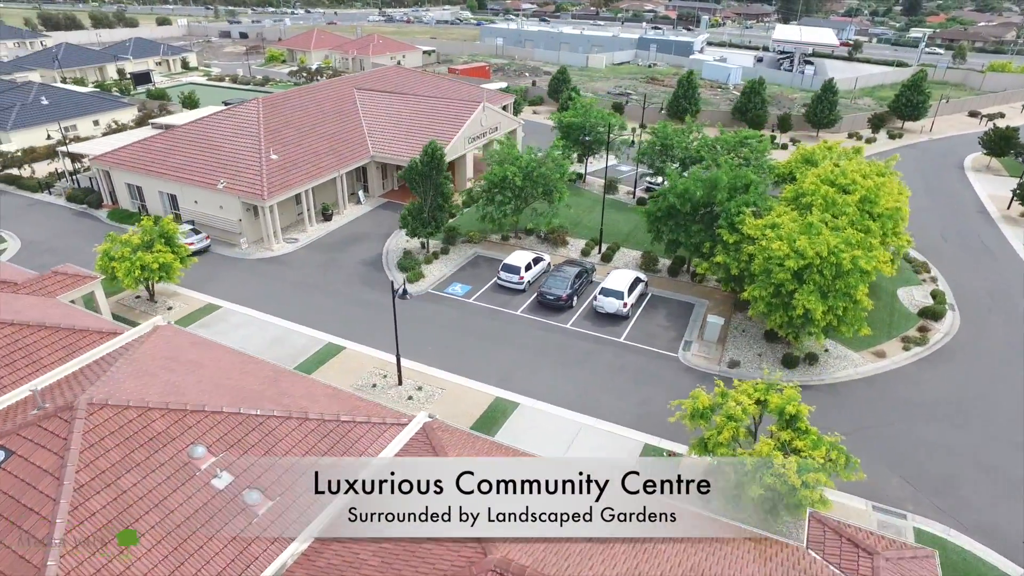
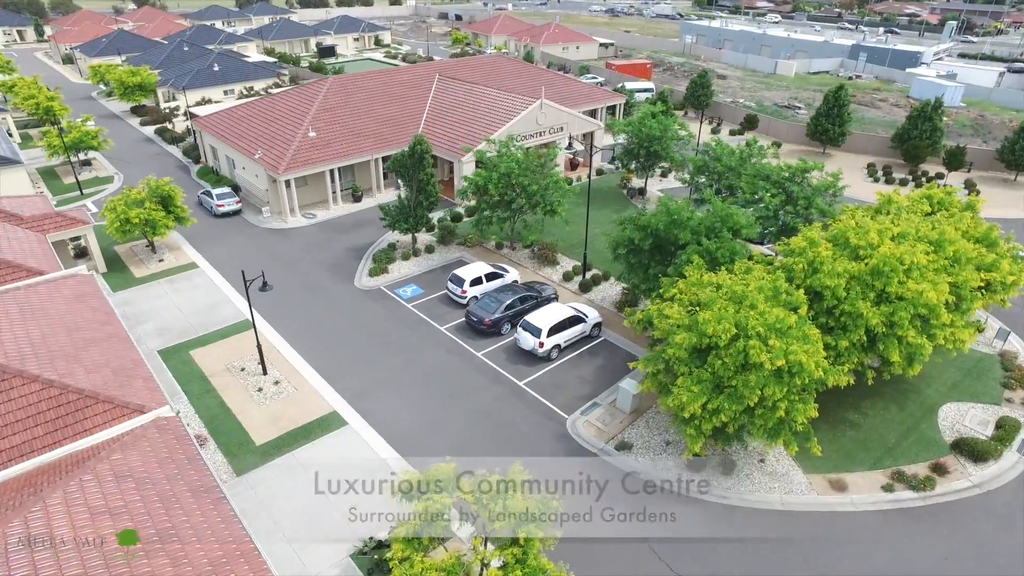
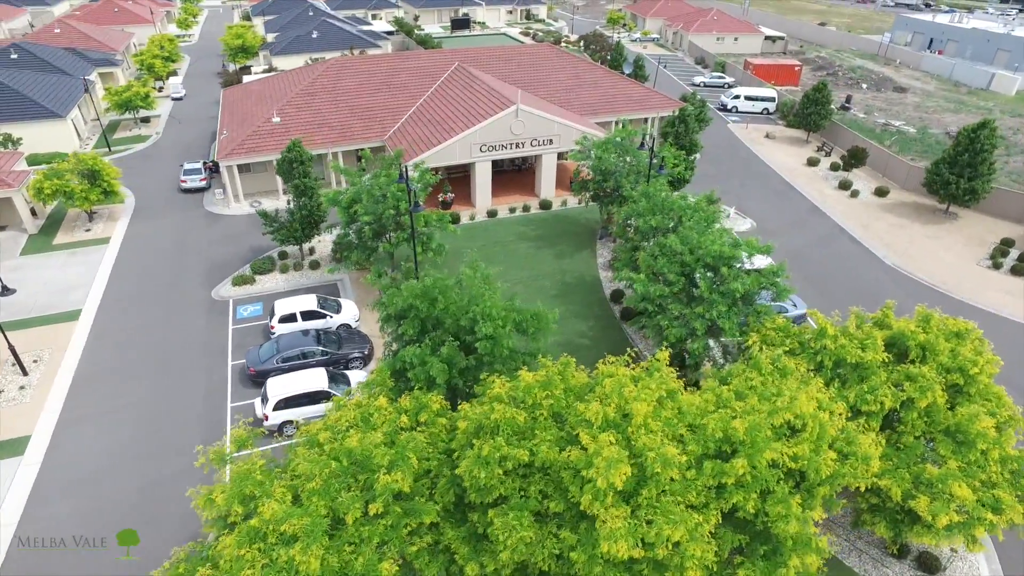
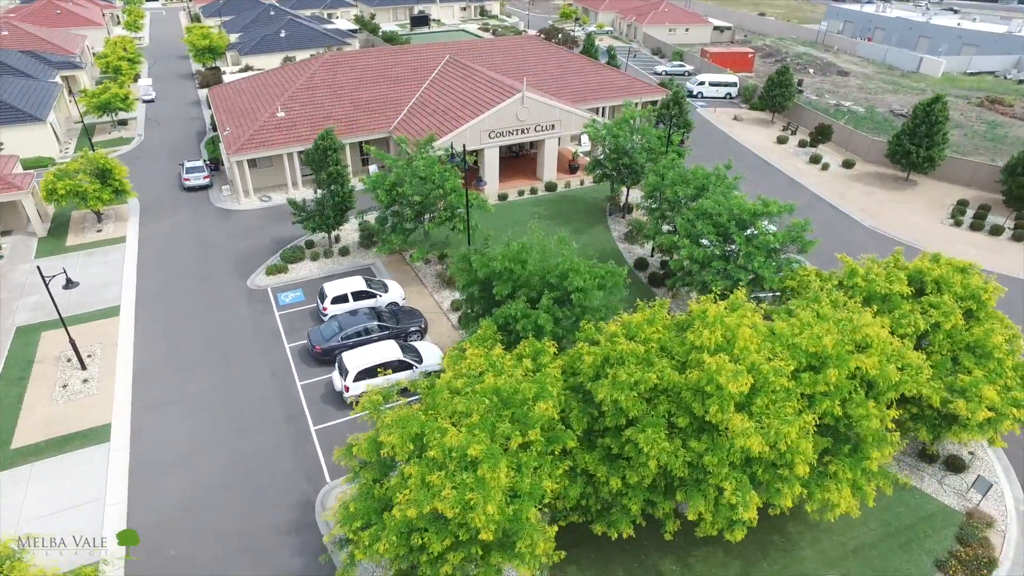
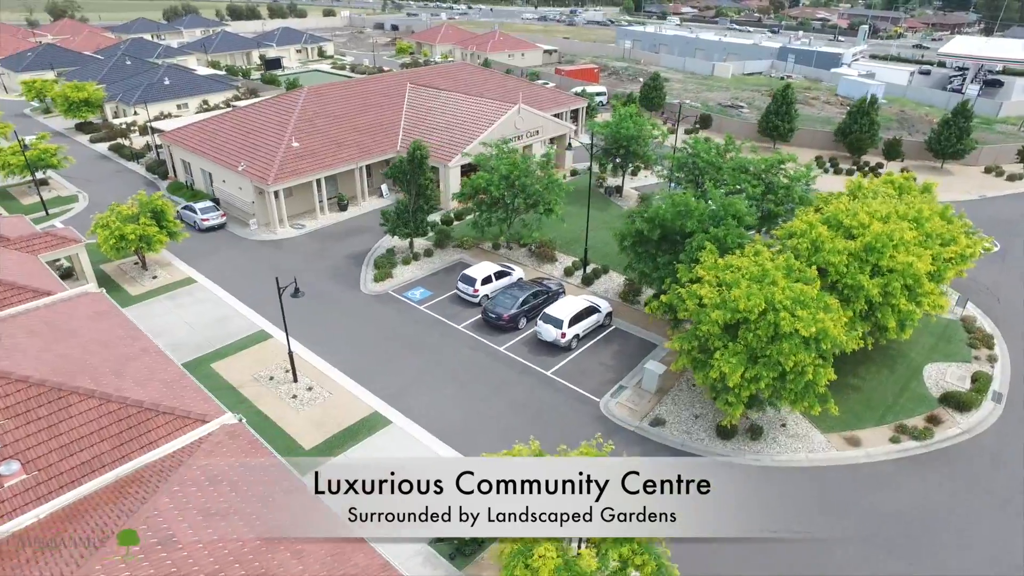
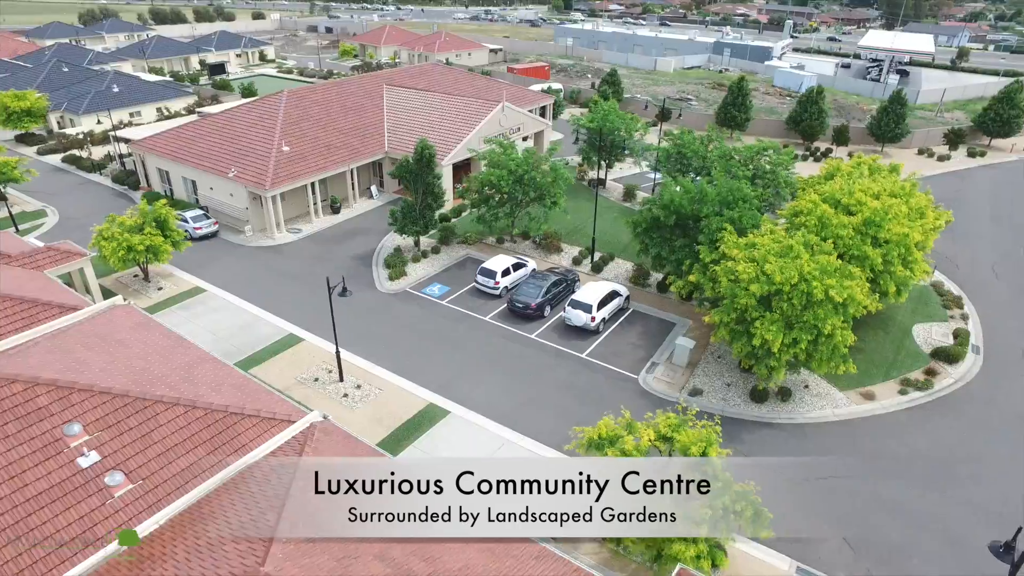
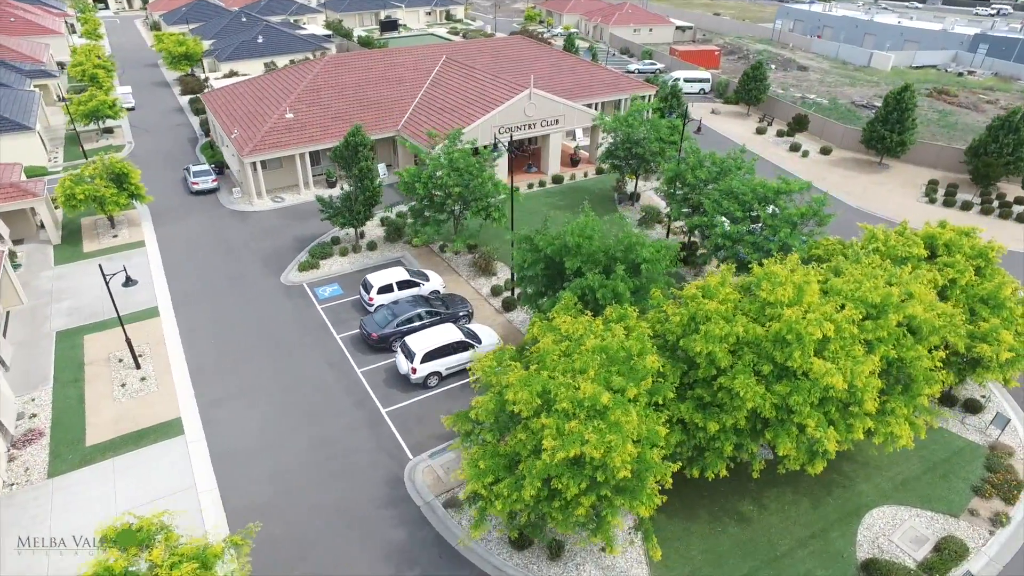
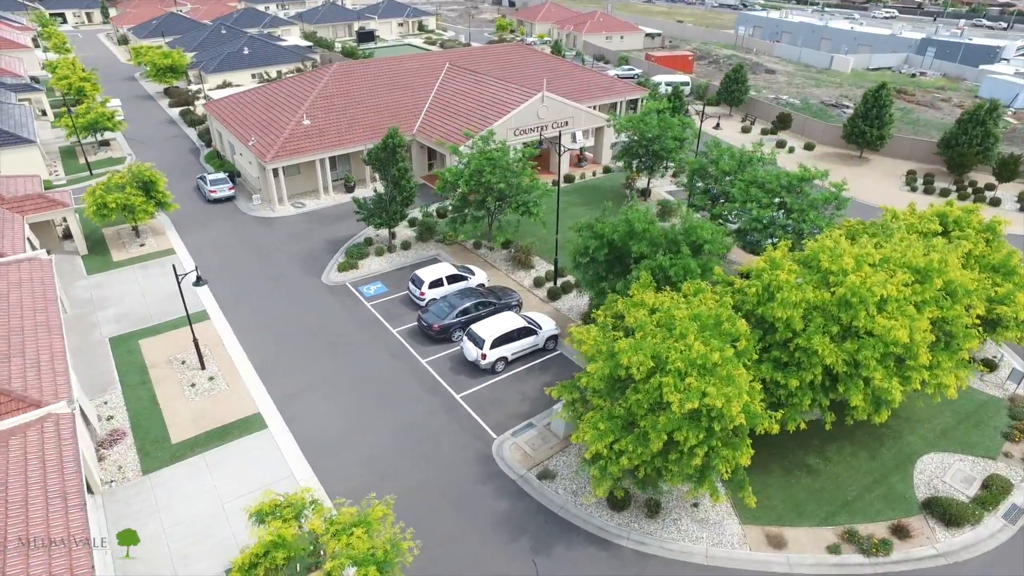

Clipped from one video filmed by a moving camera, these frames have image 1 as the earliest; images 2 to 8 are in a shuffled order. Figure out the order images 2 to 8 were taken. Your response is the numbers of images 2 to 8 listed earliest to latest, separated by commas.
6, 5, 2, 8, 7, 4, 3
